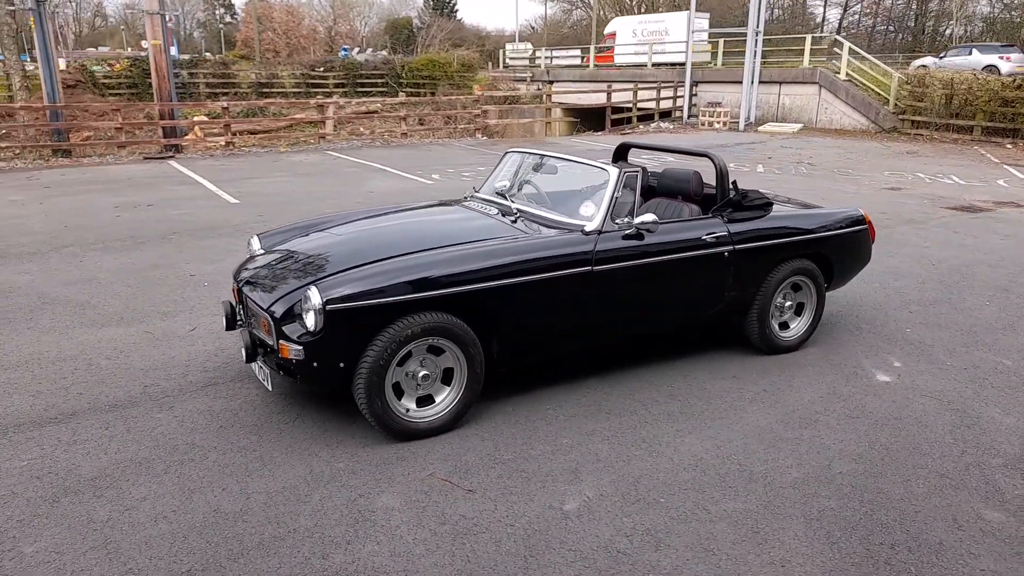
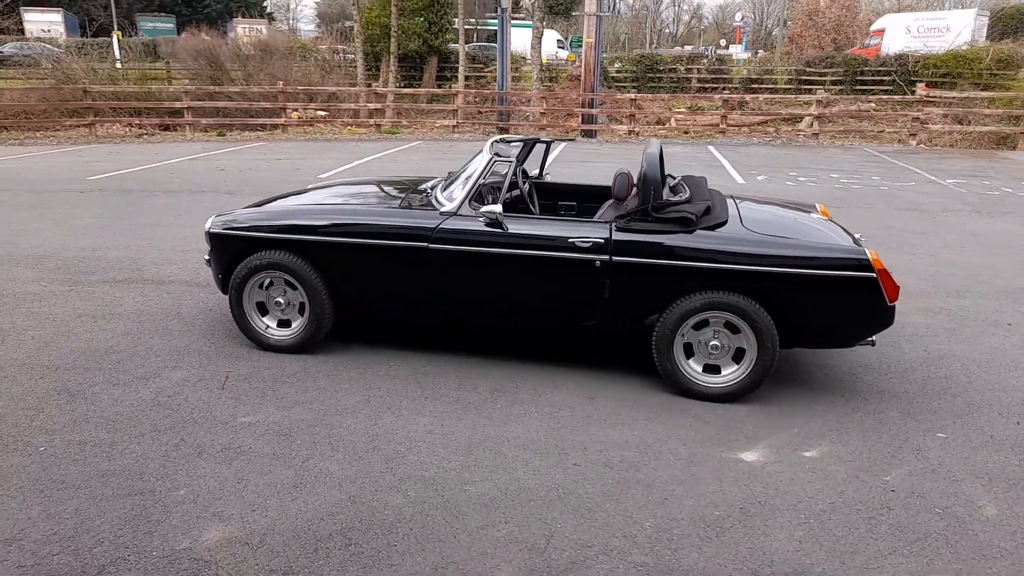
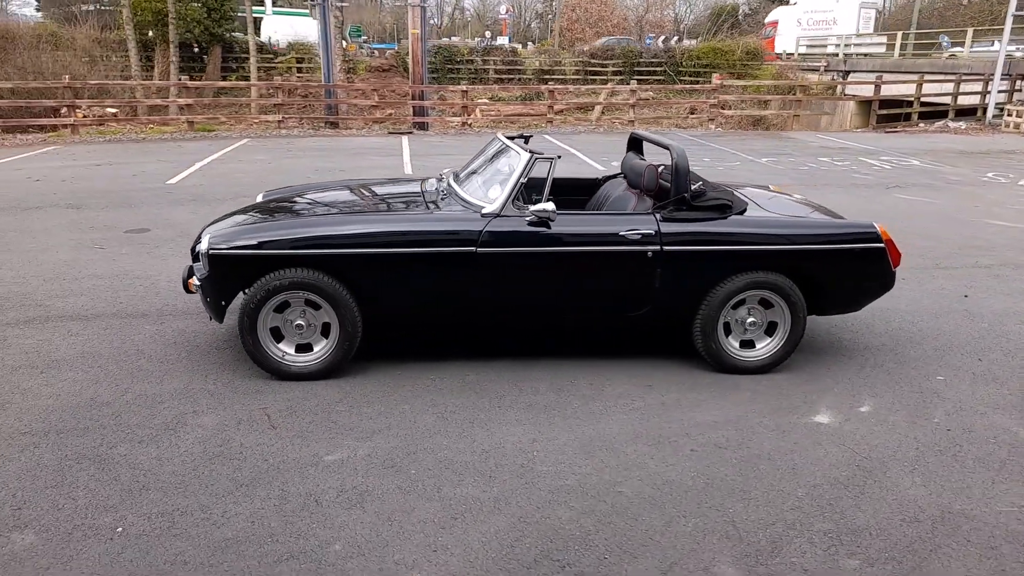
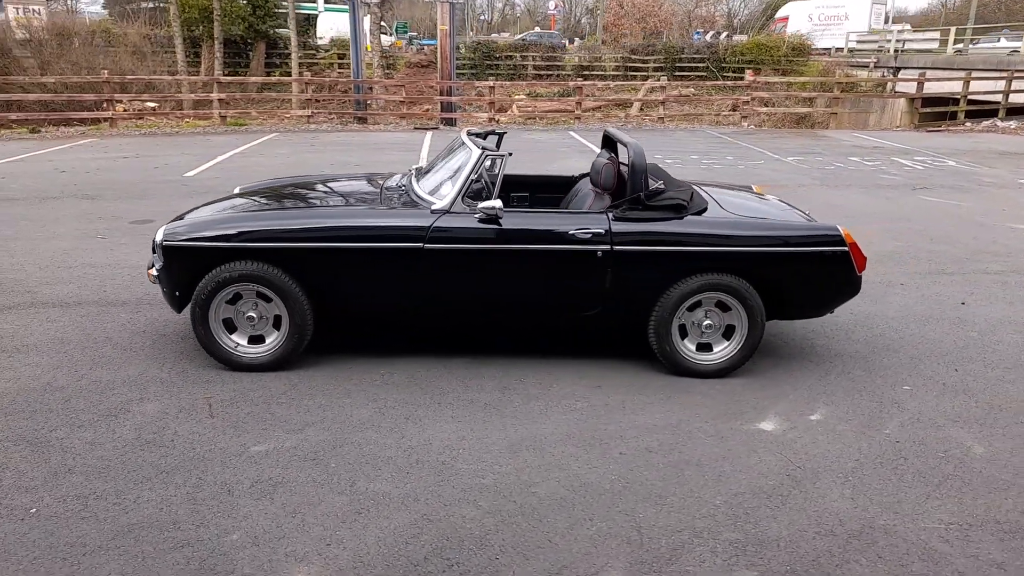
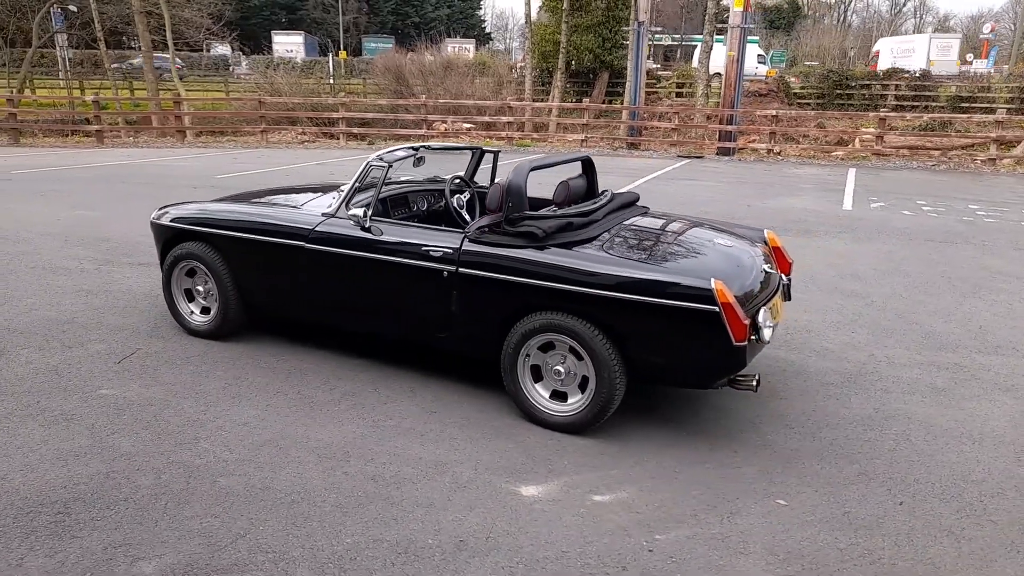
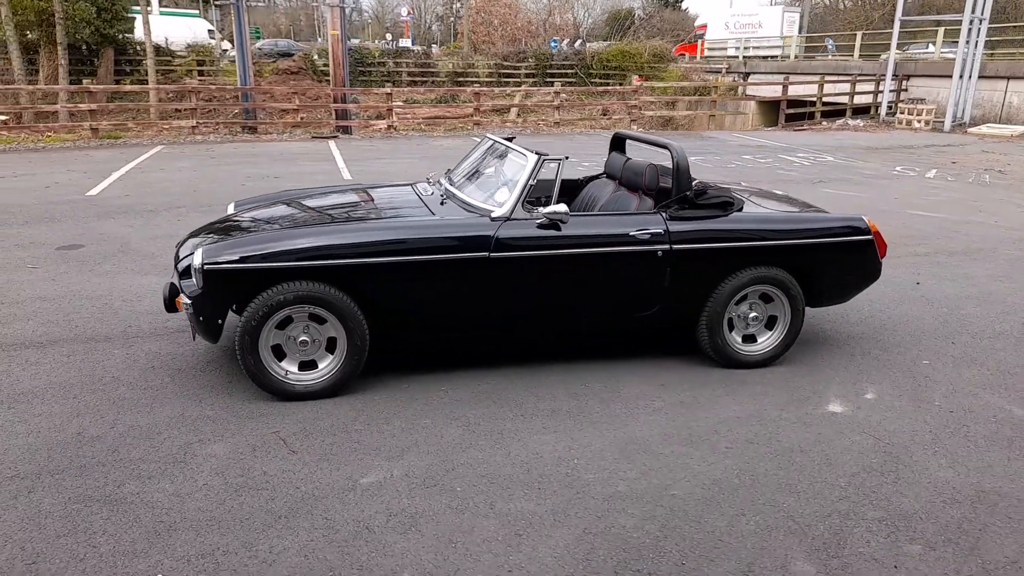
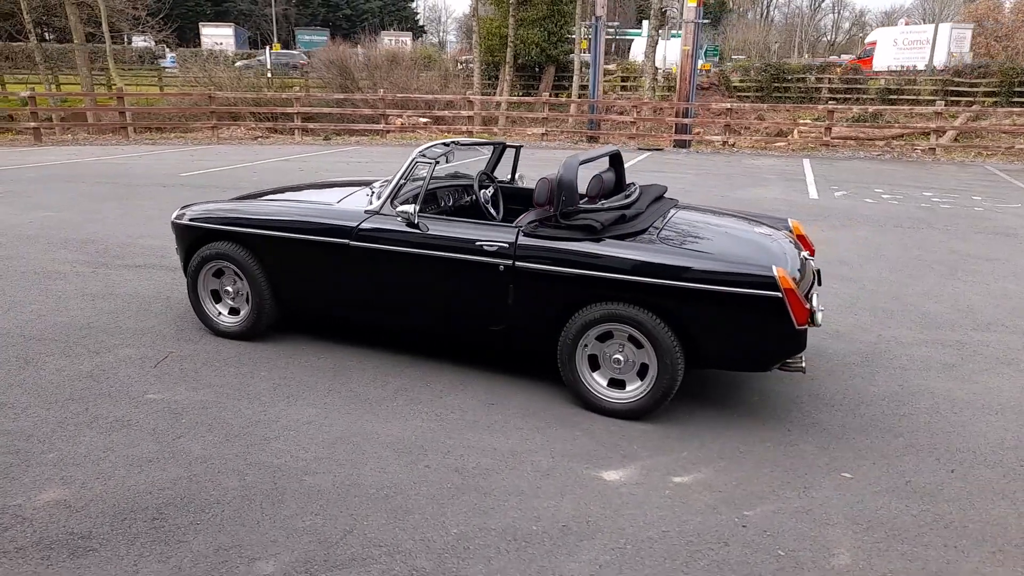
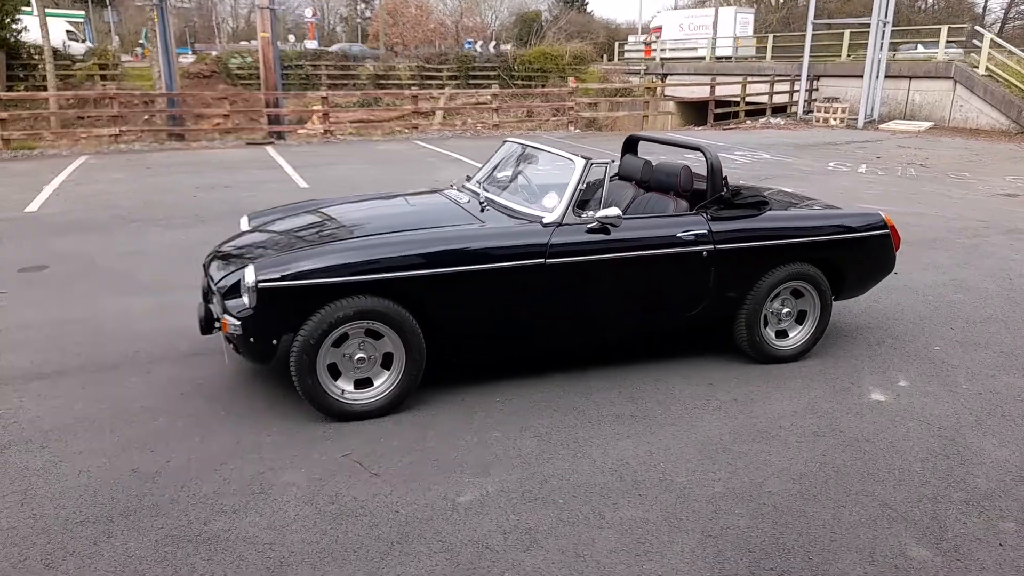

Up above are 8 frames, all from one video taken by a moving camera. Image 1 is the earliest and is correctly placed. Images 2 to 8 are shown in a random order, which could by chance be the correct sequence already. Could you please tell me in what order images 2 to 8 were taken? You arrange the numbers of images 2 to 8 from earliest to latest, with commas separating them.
8, 6, 3, 4, 2, 7, 5
